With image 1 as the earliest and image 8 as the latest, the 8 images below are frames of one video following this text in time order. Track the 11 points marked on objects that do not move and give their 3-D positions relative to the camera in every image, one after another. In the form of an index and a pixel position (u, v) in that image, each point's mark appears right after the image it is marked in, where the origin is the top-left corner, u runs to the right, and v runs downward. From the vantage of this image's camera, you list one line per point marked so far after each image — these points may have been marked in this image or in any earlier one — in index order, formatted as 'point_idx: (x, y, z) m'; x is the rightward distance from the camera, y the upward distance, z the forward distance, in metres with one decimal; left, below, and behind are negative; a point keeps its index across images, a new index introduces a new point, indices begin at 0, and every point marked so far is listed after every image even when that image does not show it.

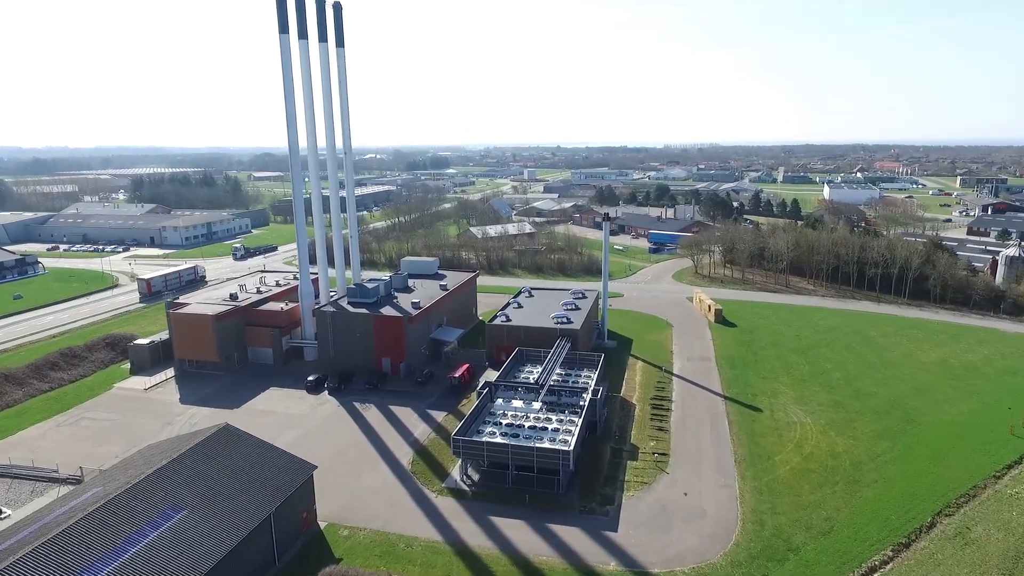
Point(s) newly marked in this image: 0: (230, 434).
0: (-8.1, -4.2, +17.9) m
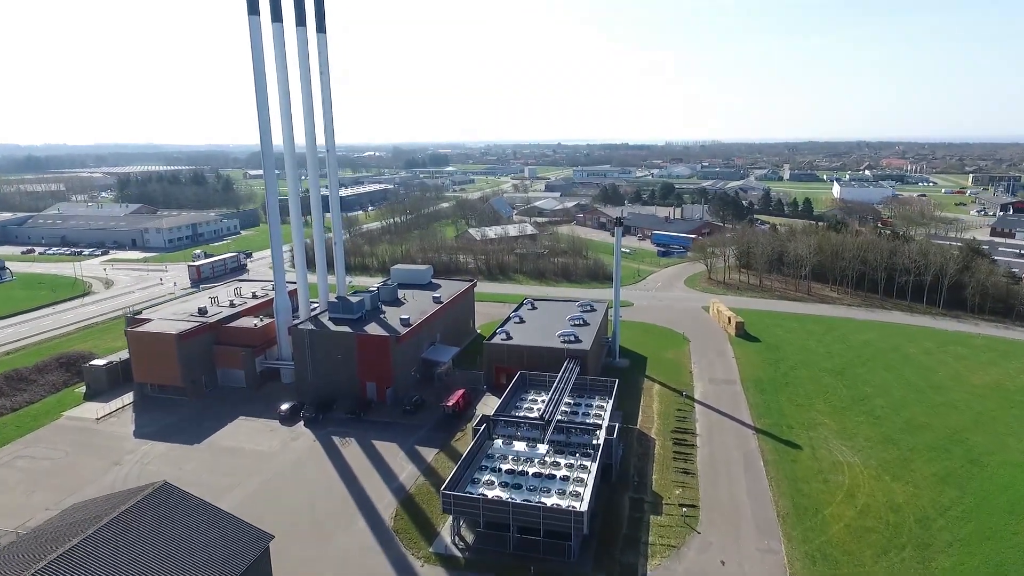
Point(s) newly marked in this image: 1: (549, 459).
0: (-8.1, -4.9, +14.7) m
1: (+1.1, -5.0, +18.5) m
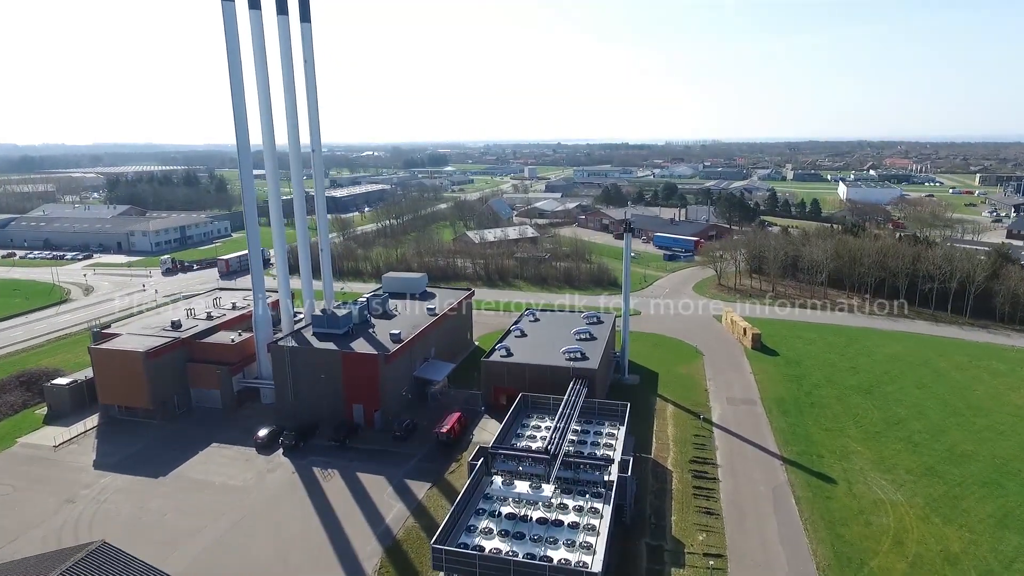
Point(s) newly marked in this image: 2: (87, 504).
0: (-8.0, -5.4, +12.4) m
1: (+1.1, -5.5, +16.2) m
2: (-12.7, -6.4, +18.6) m
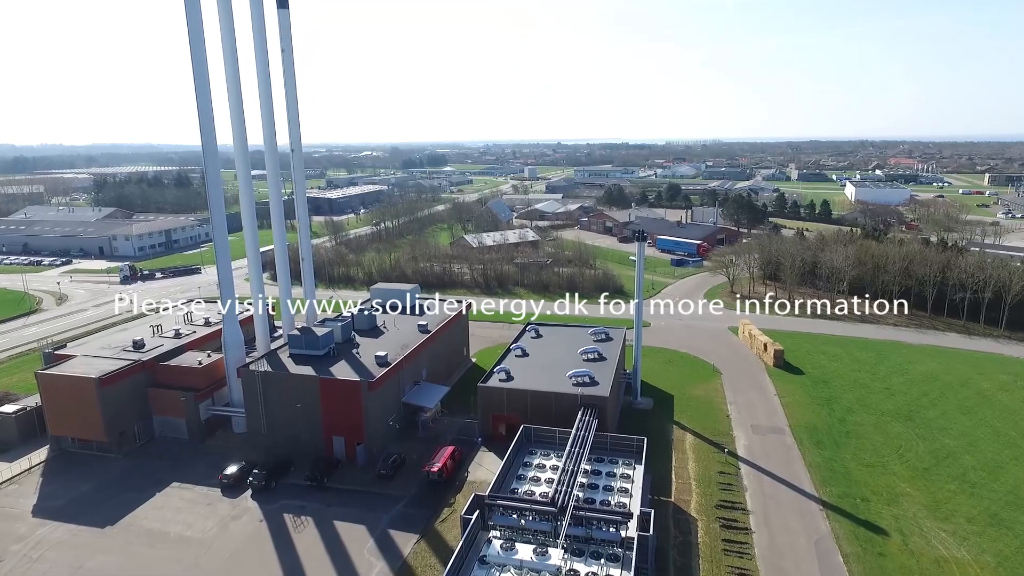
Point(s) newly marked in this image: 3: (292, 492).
0: (-8.0, -5.9, +9.8) m
1: (+1.1, -6.1, +13.6) m
2: (-12.6, -7.0, +16.0) m
3: (-6.7, -6.2, +19.0) m
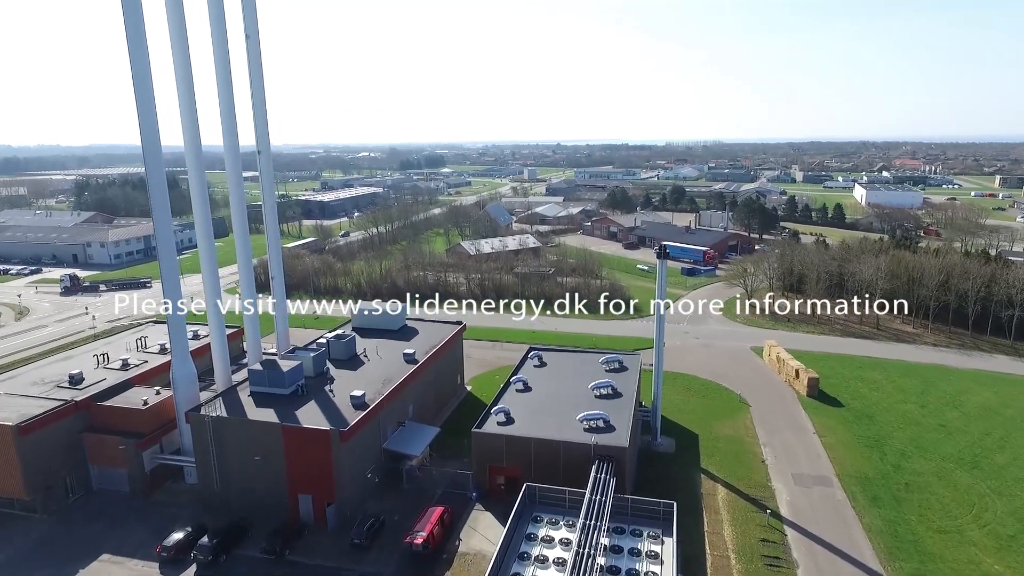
0: (-8.0, -6.7, +6.4) m
1: (+1.2, -6.9, +10.2) m
2: (-12.6, -7.8, +12.6) m
3: (-6.7, -7.0, +15.6) m
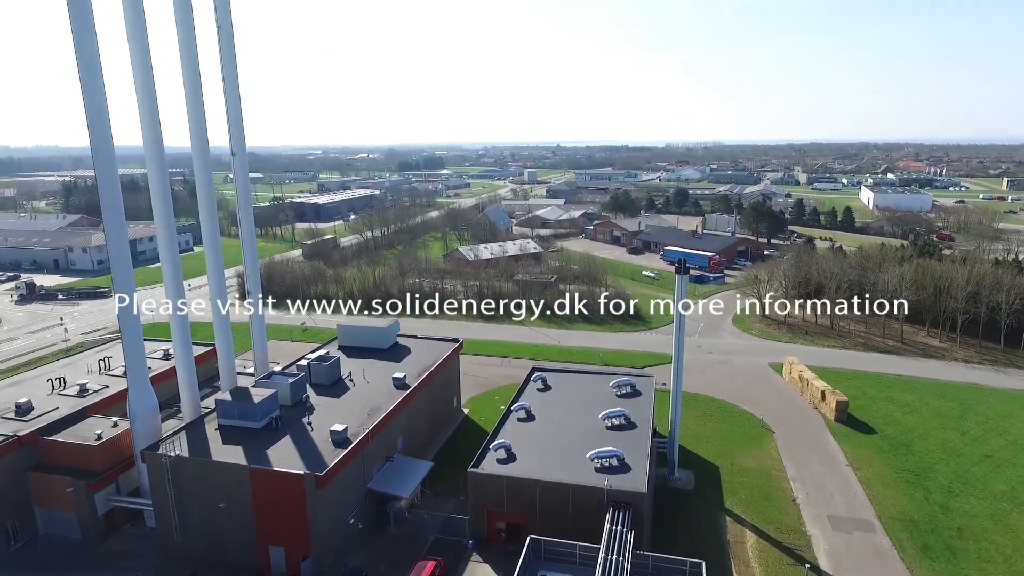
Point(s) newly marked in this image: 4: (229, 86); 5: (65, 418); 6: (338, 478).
0: (-7.9, -7.2, +4.2) m
1: (+1.2, -7.4, +8.1) m
2: (-12.6, -8.3, +10.4) m
3: (-6.6, -7.5, +13.4) m
4: (-8.9, +6.4, +19.9) m
5: (-12.5, -3.6, +17.6) m
6: (-4.3, -4.6, +15.5) m
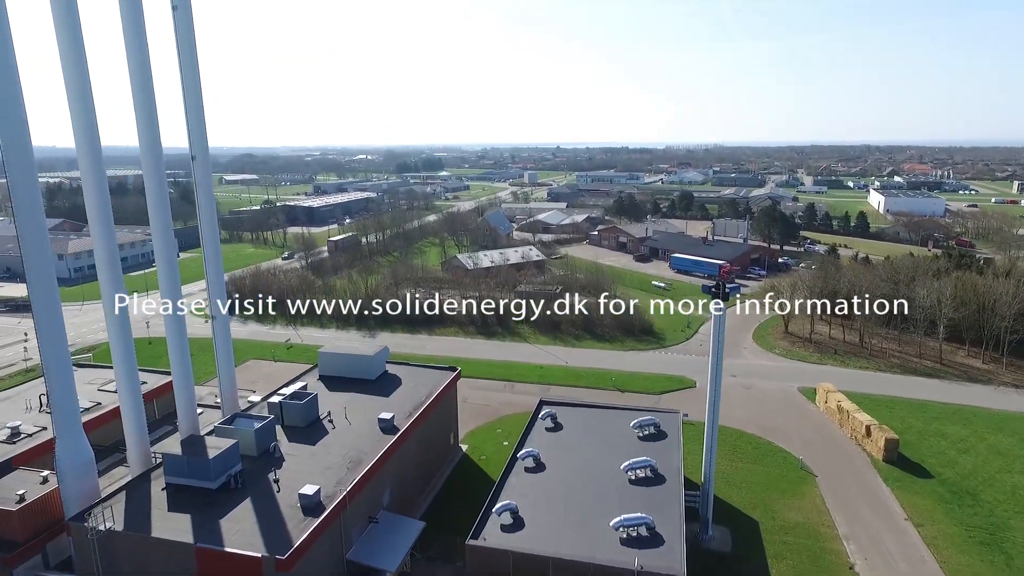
0: (-7.7, -7.9, +1.4) m
1: (+1.4, -8.1, +5.2) m
2: (-12.4, -9.0, +7.6) m
3: (-6.5, -8.2, +10.6) m
4: (-8.8, +5.7, +17.0) m
5: (-12.3, -4.3, +14.7) m
6: (-4.1, -5.3, +12.7) m
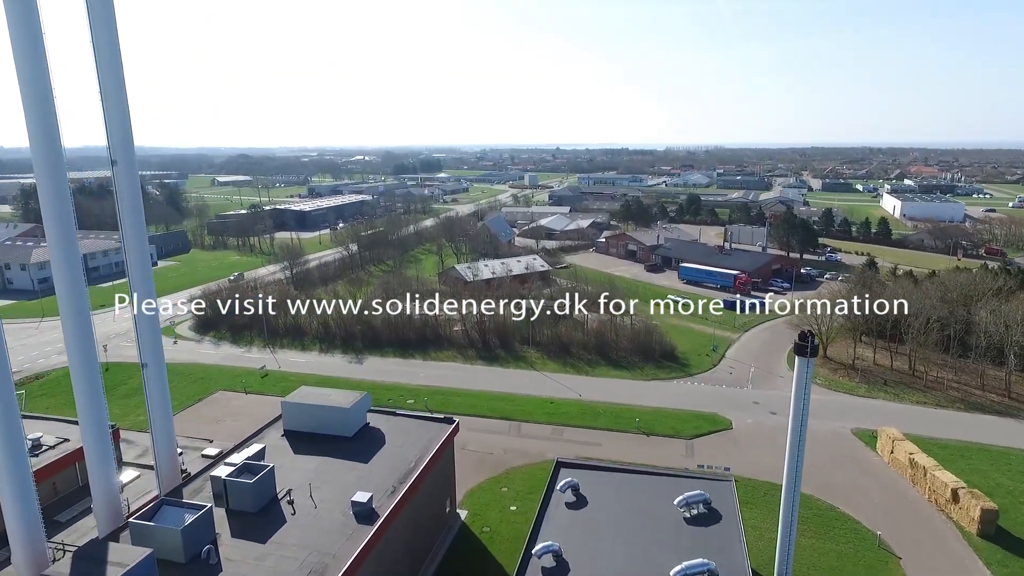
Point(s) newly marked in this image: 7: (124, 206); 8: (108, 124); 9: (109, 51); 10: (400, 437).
0: (-7.4, -8.8, -2.5) m
1: (+1.7, -9.0, +1.3) m
2: (-12.1, -9.8, +3.6) m
3: (-6.2, -9.1, +6.7) m
4: (-8.5, +4.8, +13.1) m
5: (-12.1, -5.2, +10.8) m
6: (-3.8, -6.2, +8.8) m
7: (-8.4, +1.4, +13.7) m
8: (-8.5, +3.3, +13.5) m
9: (-8.4, +5.0, +13.1) m
10: (-3.0, -3.9, +16.6) m
